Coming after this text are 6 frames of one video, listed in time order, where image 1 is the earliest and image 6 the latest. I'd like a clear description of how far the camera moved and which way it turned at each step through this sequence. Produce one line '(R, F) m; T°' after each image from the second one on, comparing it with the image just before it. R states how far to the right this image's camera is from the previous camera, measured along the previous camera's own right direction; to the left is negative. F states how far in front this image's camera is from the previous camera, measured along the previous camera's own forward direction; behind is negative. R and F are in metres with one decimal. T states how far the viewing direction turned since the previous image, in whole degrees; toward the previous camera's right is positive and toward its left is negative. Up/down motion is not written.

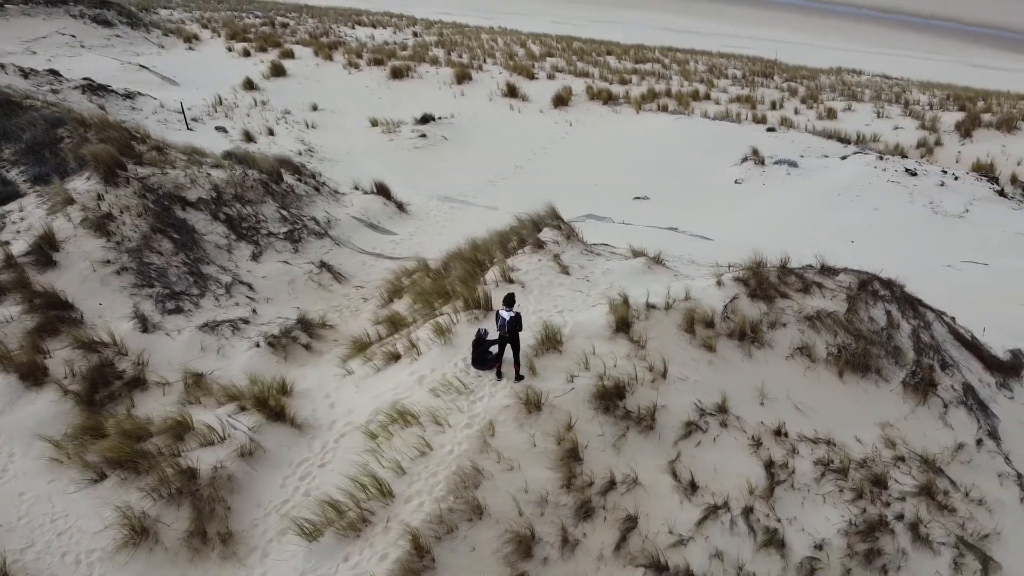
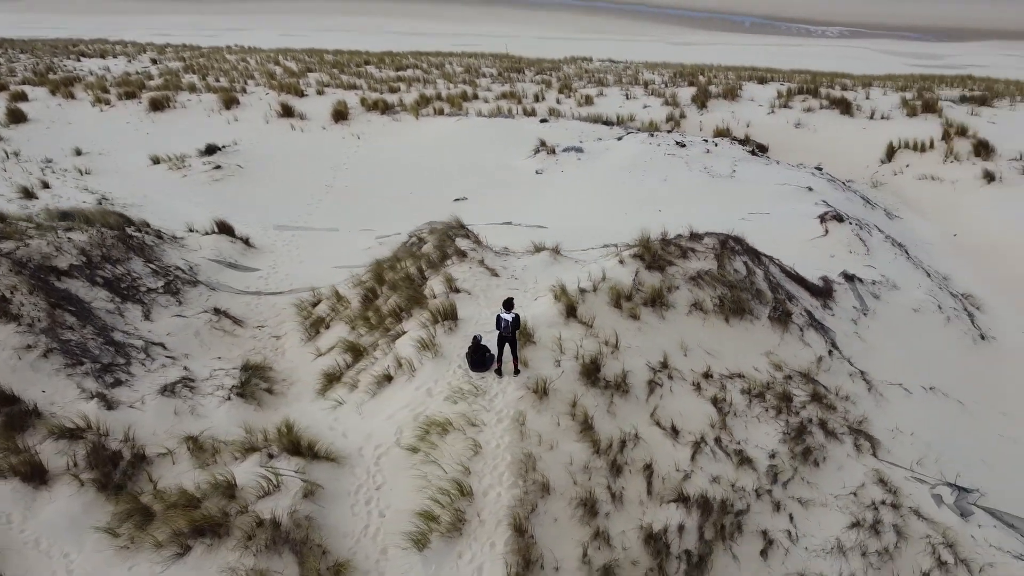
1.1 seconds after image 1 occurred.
(-1.0, -0.2) m; +17°
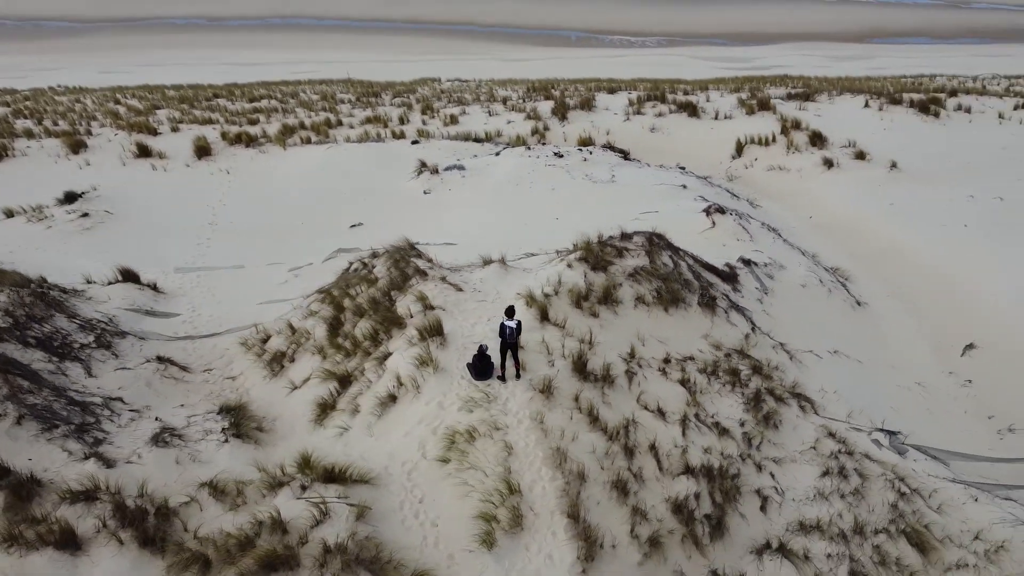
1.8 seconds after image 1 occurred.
(-0.7, -0.1) m; +11°
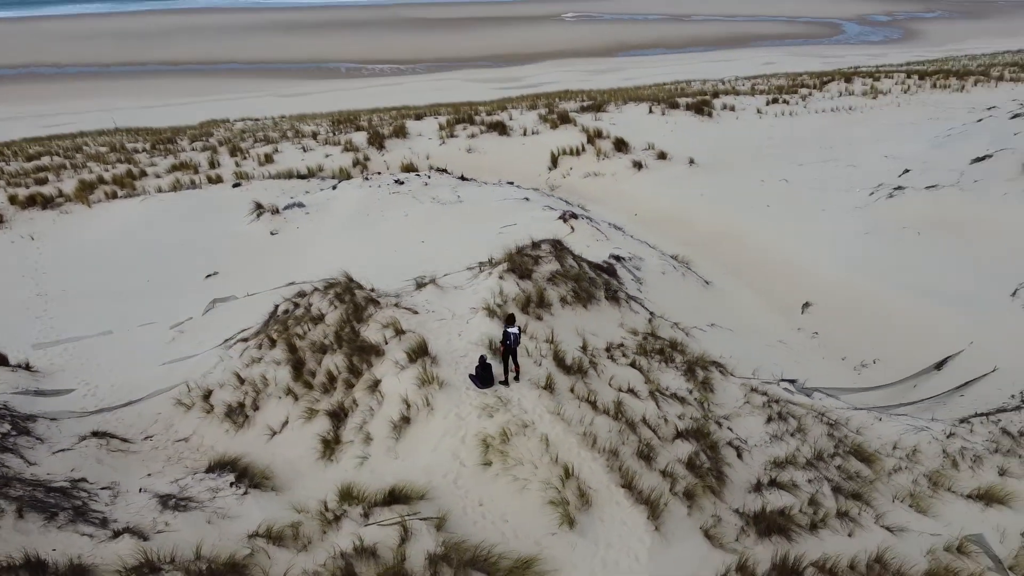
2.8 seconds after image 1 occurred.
(-1.1, -0.2) m; +15°
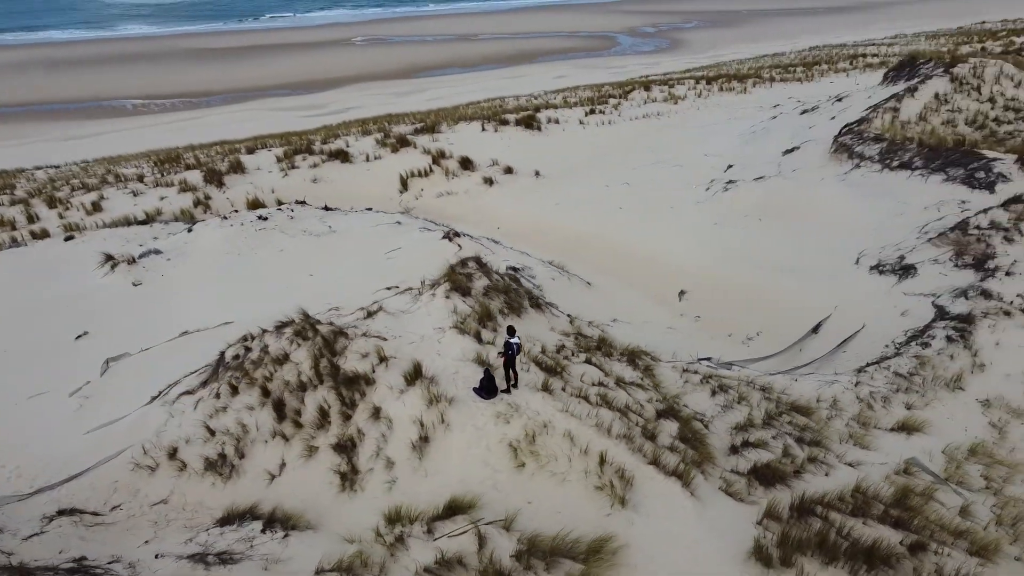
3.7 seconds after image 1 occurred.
(-1.0, -0.2) m; +14°
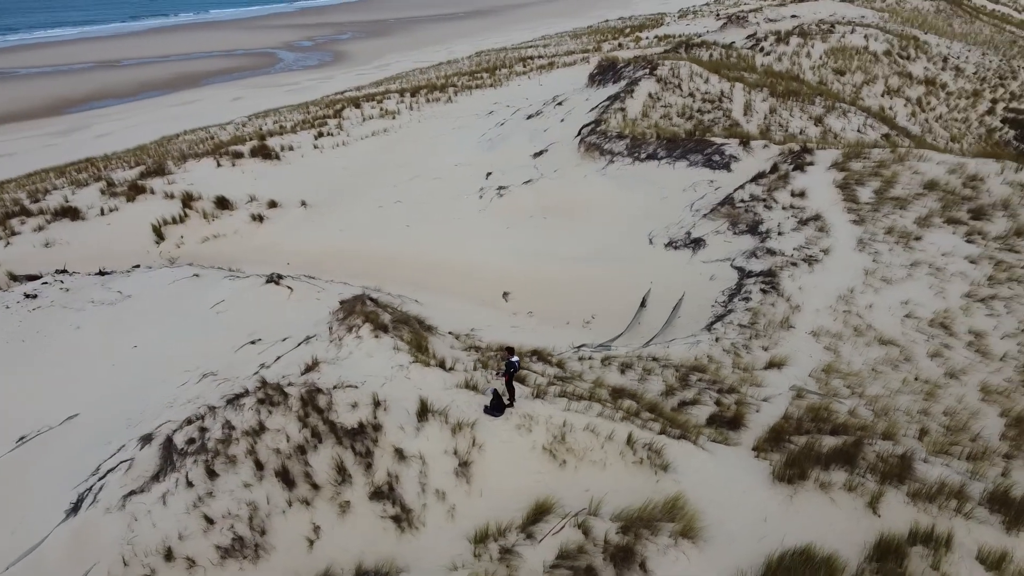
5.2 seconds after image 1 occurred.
(-1.8, -0.2) m; +22°
